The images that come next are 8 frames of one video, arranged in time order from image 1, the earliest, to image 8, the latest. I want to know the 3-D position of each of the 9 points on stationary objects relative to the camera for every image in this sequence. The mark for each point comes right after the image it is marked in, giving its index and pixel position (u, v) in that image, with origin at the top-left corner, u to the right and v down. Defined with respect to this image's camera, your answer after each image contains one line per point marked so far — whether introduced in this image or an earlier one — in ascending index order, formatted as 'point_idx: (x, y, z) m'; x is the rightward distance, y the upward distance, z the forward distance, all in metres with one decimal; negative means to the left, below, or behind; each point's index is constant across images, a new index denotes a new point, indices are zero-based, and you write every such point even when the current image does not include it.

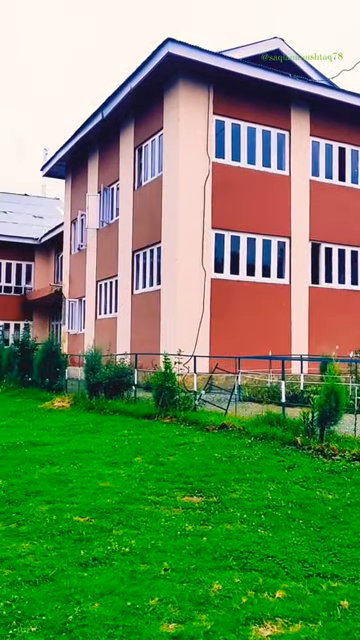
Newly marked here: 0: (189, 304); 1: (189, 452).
0: (+0.2, +0.3, +13.8) m
1: (+0.1, -1.8, +7.9) m
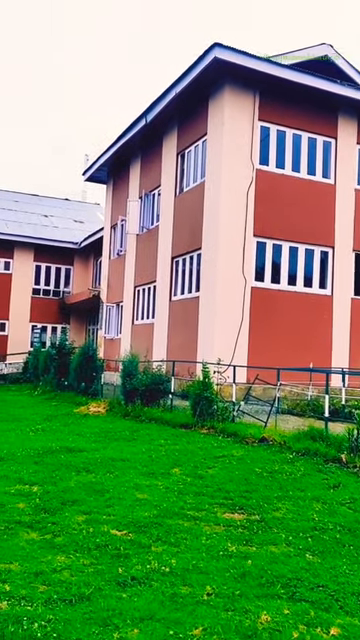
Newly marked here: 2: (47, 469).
0: (+1.1, +0.1, +13.6) m
1: (+0.6, -1.9, +7.7) m
2: (-1.6, -1.8, +7.4) m
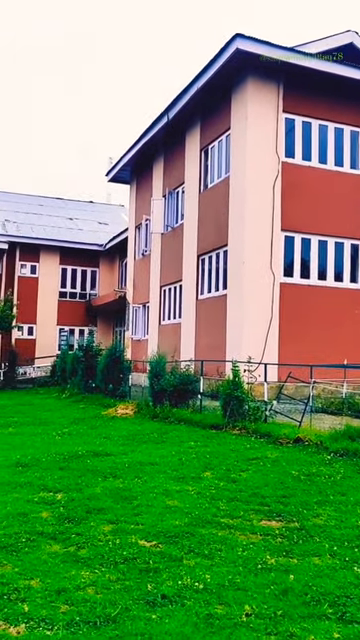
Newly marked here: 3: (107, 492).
0: (+1.7, +0.2, +13.1) m
1: (+1.0, -1.8, +7.2) m
2: (-1.3, -1.8, +7.0) m
3: (-0.8, -1.8, +6.3) m
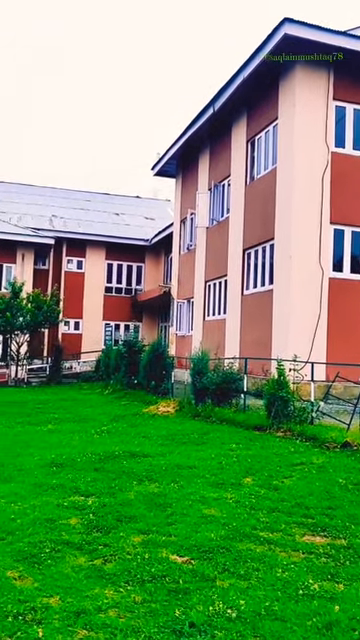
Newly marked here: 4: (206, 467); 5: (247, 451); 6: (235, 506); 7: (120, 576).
0: (+2.6, +0.3, +12.6) m
1: (+1.4, -1.8, +6.8) m
2: (-0.8, -1.8, +6.8) m
3: (-0.4, -1.8, +6.0) m
4: (+0.3, -1.8, +7.3) m
5: (+0.9, -1.8, +8.1) m
6: (+0.5, -1.8, +5.7) m
7: (-0.4, -1.7, +4.0) m
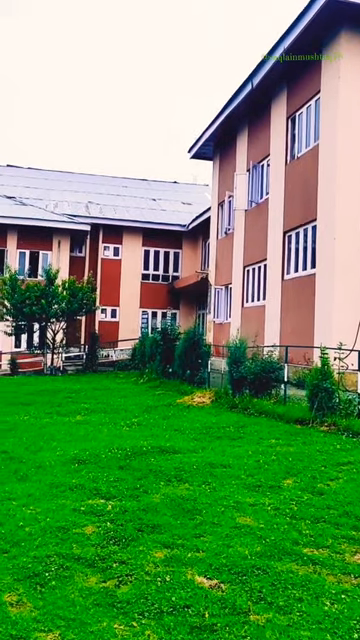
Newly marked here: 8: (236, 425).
0: (+3.3, +0.6, +11.7) m
1: (+1.8, -1.6, +6.0) m
2: (-0.5, -1.6, +6.1) m
3: (-0.1, -1.6, +5.3) m
4: (+0.7, -1.6, +6.6) m
5: (+1.3, -1.6, +7.4) m
6: (+0.8, -1.6, +5.0) m
7: (-0.3, -1.6, +3.4) m
8: (+0.8, -1.6, +9.1) m
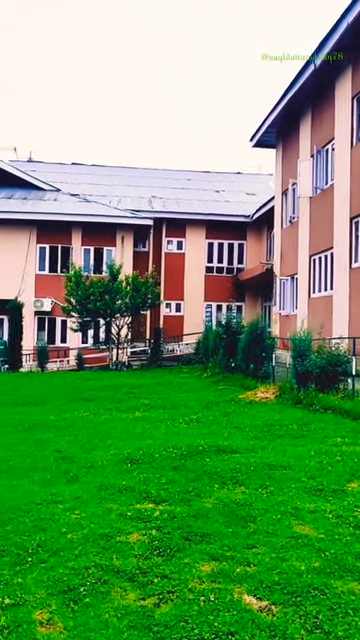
0: (+4.4, +0.8, +10.9) m
1: (+2.3, -1.5, +5.4) m
2: (0.0, -1.5, +5.8) m
3: (+0.3, -1.5, +5.0) m
4: (+1.2, -1.5, +6.1) m
5: (+2.0, -1.4, +6.8) m
6: (+1.2, -1.5, +4.5) m
7: (0.0, -1.5, +3.0) m
8: (+1.7, -1.5, +8.6) m
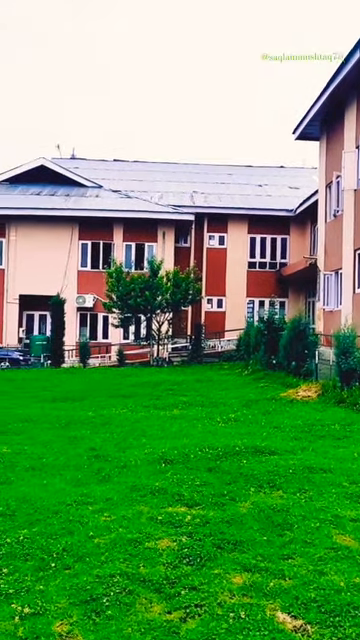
0: (+5.0, +0.8, +10.3) m
1: (+2.6, -1.4, +5.1) m
2: (+0.4, -1.5, +5.6) m
3: (+0.6, -1.5, +4.7) m
4: (+1.6, -1.5, +5.8) m
5: (+2.4, -1.4, +6.5) m
6: (+1.4, -1.5, +4.2) m
7: (+0.1, -1.5, +2.8) m
8: (+2.2, -1.4, +8.3) m
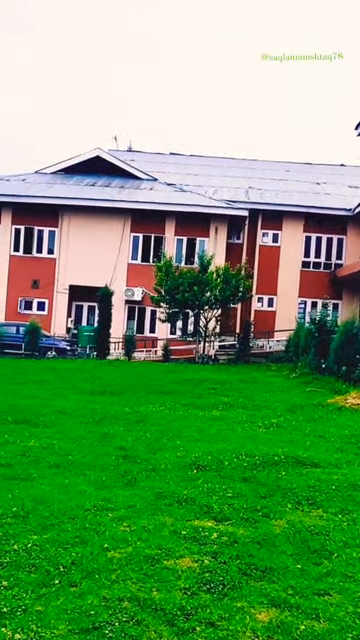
0: (+5.8, +0.6, +9.4) m
1: (+2.8, -1.5, +4.4) m
2: (+0.6, -1.5, +5.1) m
3: (+0.8, -1.5, +4.2) m
4: (+1.9, -1.5, +5.2) m
5: (+2.7, -1.5, +5.8) m
6: (+1.5, -1.5, +3.7) m
7: (+0.1, -1.5, +2.4) m
8: (+2.7, -1.5, +7.6) m
